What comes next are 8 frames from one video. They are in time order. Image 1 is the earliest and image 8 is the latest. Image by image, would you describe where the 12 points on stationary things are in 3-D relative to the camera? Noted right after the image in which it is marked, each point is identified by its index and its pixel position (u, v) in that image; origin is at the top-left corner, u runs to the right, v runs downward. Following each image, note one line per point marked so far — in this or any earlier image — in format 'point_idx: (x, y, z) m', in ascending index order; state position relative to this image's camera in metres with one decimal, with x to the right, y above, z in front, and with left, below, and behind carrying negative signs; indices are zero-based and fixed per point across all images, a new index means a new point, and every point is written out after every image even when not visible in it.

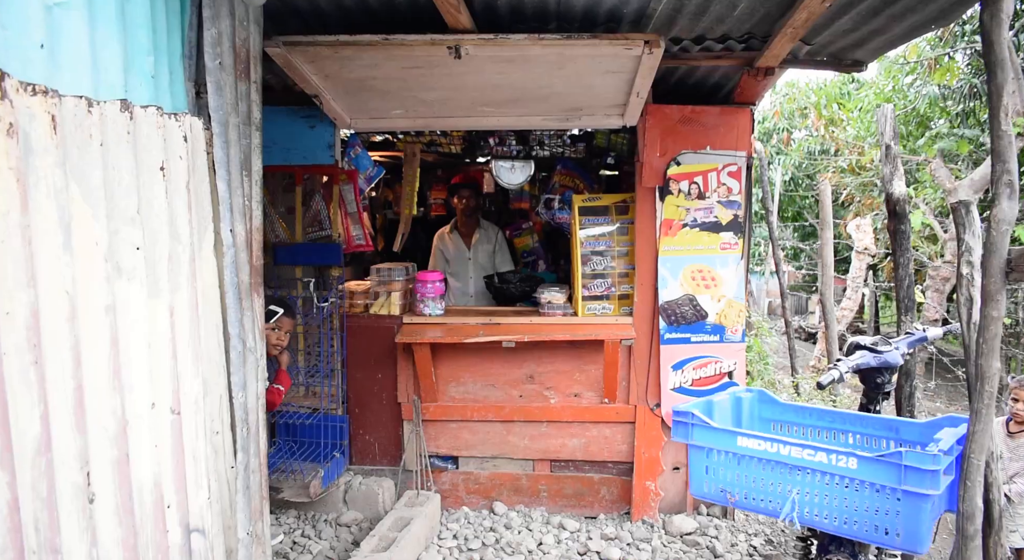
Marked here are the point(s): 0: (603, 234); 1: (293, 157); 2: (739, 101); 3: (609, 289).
0: (+0.5, +0.3, +3.3) m
1: (-1.2, +0.7, +3.0) m
2: (+1.3, +1.0, +3.2) m
3: (+0.6, -0.1, +3.3) m
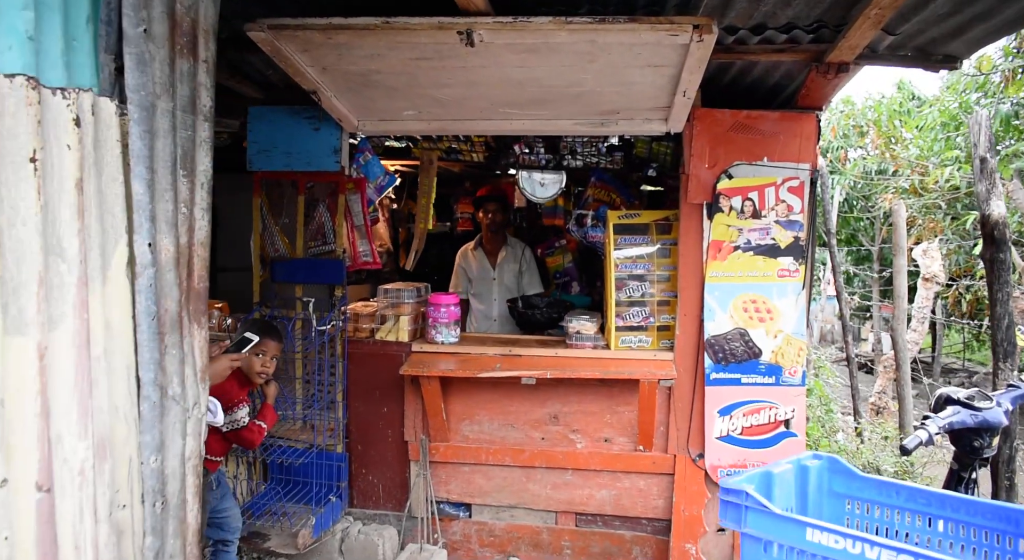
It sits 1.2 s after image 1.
0: (+0.7, +0.1, +2.9) m
1: (-1.1, +0.6, +2.8) m
2: (+1.4, +0.8, +2.7) m
3: (+0.7, -0.2, +2.9) m
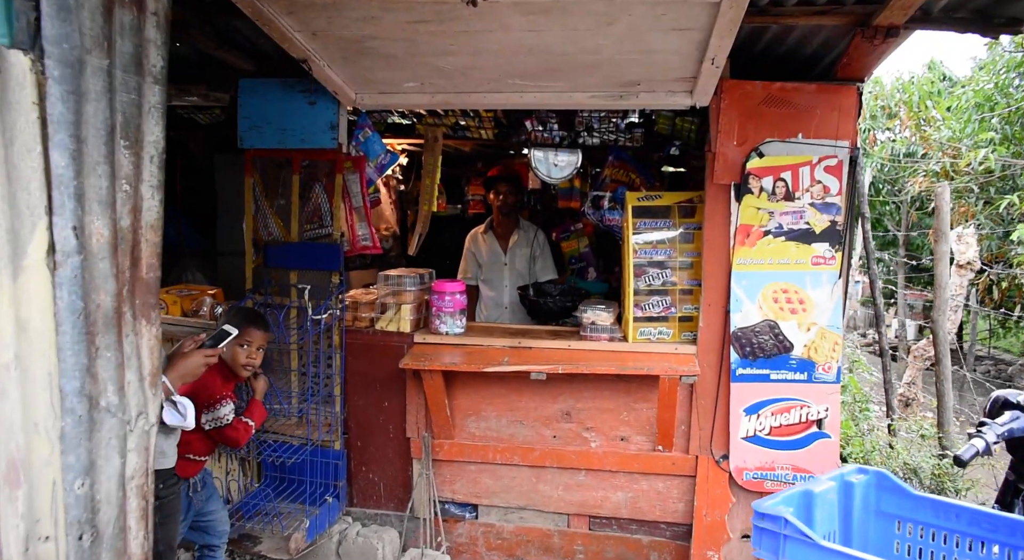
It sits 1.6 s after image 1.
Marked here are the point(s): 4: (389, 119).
0: (+0.7, +0.2, +2.7) m
1: (-1.0, +0.6, +2.6) m
2: (+1.5, +0.9, +2.5) m
3: (+0.7, -0.1, +2.7) m
4: (-0.6, +0.8, +2.9) m
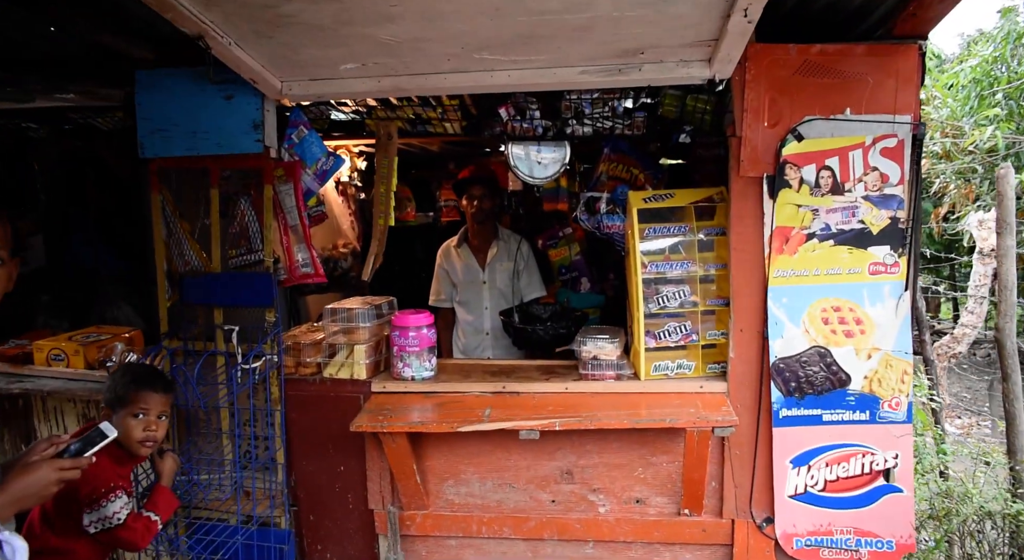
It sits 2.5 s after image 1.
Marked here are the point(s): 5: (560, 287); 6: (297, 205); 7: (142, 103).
0: (+0.6, +0.1, +2.1) m
1: (-1.1, +0.5, +2.0) m
2: (+1.3, +0.9, +2.0) m
3: (+0.7, -0.2, +2.1) m
4: (-0.7, +0.7, +2.3) m
5: (+0.3, 0.0, +3.2) m
6: (-0.8, +0.3, +2.1) m
7: (-1.3, +0.6, +2.0) m
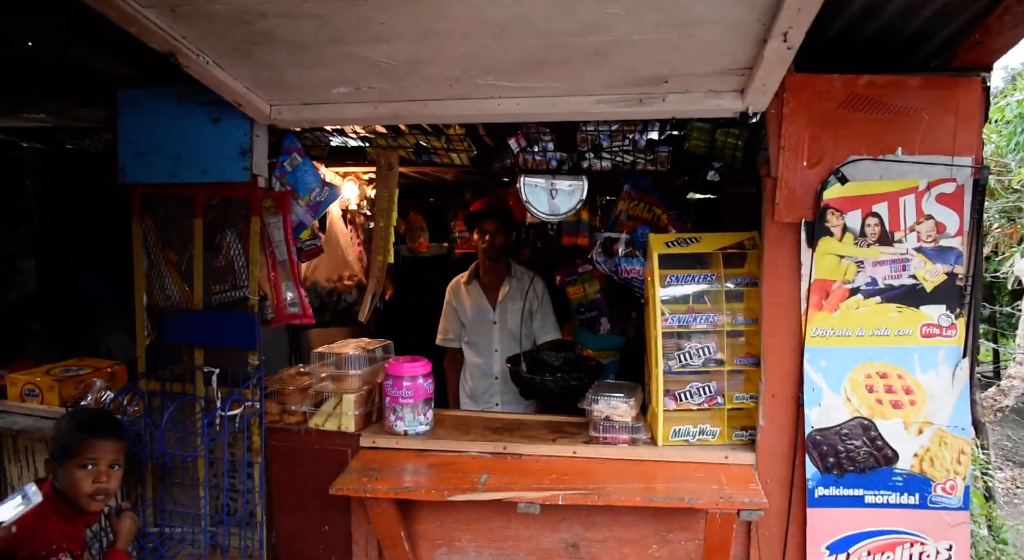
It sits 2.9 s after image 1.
0: (+0.6, -0.1, +1.9) m
1: (-1.1, +0.4, +1.9) m
2: (+1.4, +0.7, +1.7) m
3: (+0.7, -0.4, +1.9) m
4: (-0.7, +0.5, +2.2) m
5: (+0.3, -0.2, +2.9) m
6: (-0.8, +0.1, +1.9) m
7: (-1.3, +0.5, +1.9) m
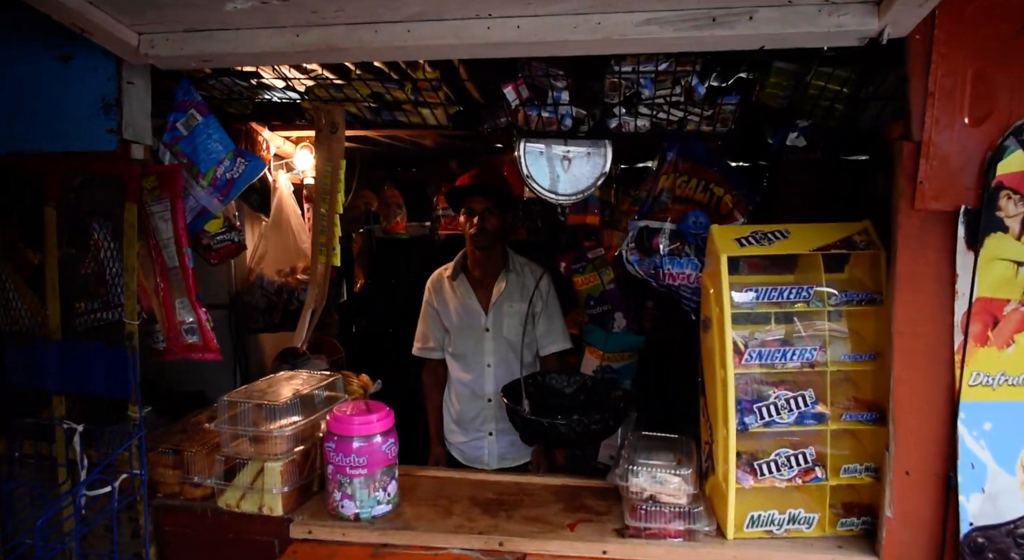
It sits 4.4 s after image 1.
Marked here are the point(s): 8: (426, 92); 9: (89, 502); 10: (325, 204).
0: (+0.6, -0.1, +1.3) m
1: (-1.1, +0.3, +1.3) m
2: (+1.4, +0.6, +1.1) m
3: (+0.7, -0.4, +1.3) m
4: (-0.7, +0.5, +1.5) m
5: (+0.3, -0.2, +2.3) m
6: (-0.8, +0.1, +1.3) m
7: (-1.3, +0.5, +1.3) m
8: (-0.2, +0.5, +1.6) m
9: (-1.1, -0.6, +1.4) m
10: (-0.5, +0.2, +1.5) m
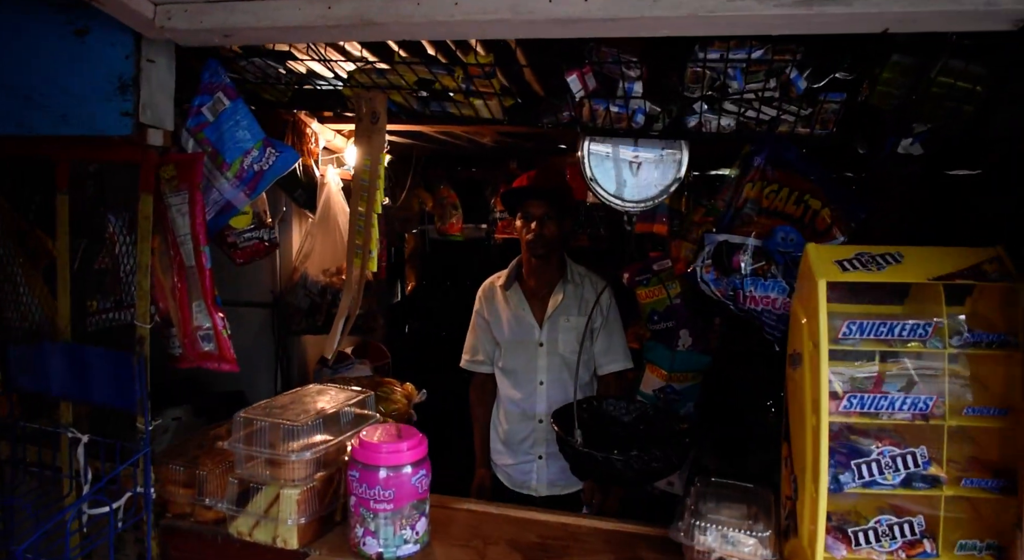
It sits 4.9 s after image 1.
0: (+0.7, -0.2, +1.1) m
1: (-1.0, +0.3, +1.2) m
2: (+1.5, +0.5, +0.8) m
3: (+0.8, -0.5, +1.1) m
4: (-0.5, +0.5, +1.4) m
5: (+0.5, -0.3, +2.1) m
6: (-0.7, +0.1, +1.2) m
7: (-1.2, +0.5, +1.2) m
8: (-0.1, +0.5, +1.4) m
9: (-1.0, -0.5, +1.3) m
10: (-0.4, +0.2, +1.3) m
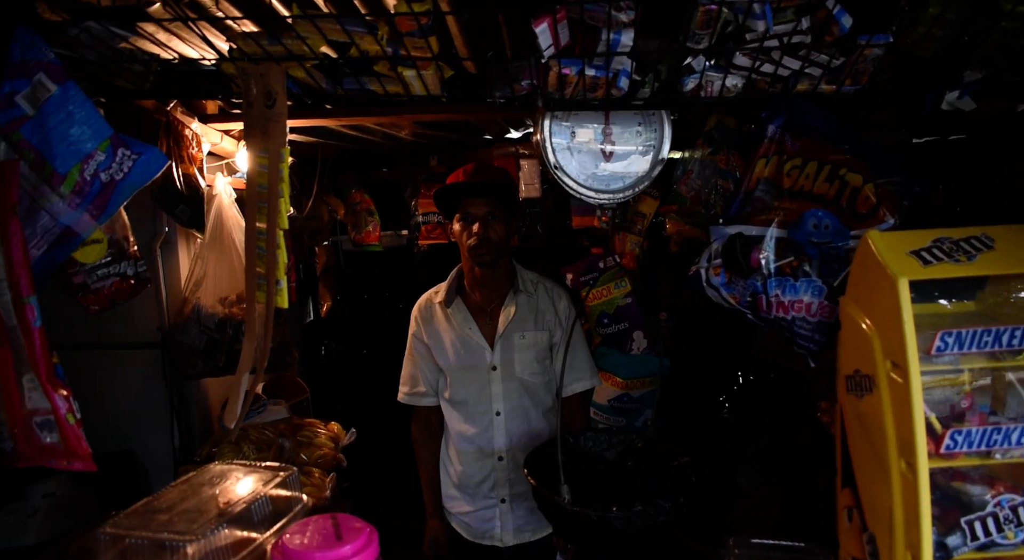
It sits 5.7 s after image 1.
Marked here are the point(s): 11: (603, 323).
0: (+0.7, -0.2, +0.8) m
1: (-1.0, +0.2, +0.7) m
2: (+1.4, +0.6, +0.7) m
3: (+0.8, -0.5, +0.8) m
4: (-0.6, +0.4, +1.0) m
5: (+0.4, -0.3, +1.9) m
6: (-0.7, 0.0, +0.8) m
7: (-1.2, +0.4, +0.7) m
8: (-0.2, +0.4, +1.1) m
9: (-1.0, -0.7, +0.8) m
10: (-0.4, +0.1, +0.9) m
11: (+0.4, -0.2, +1.8) m
